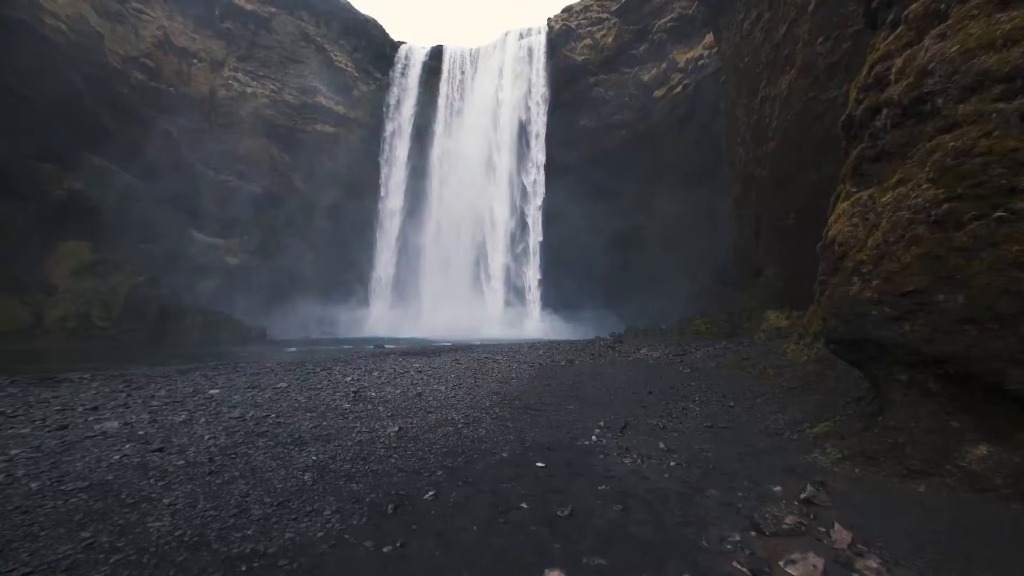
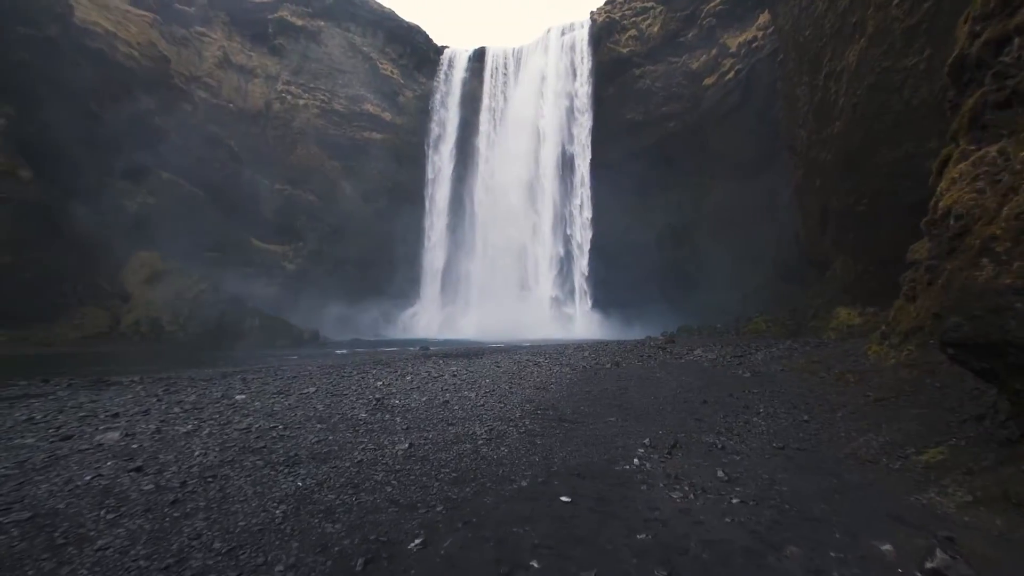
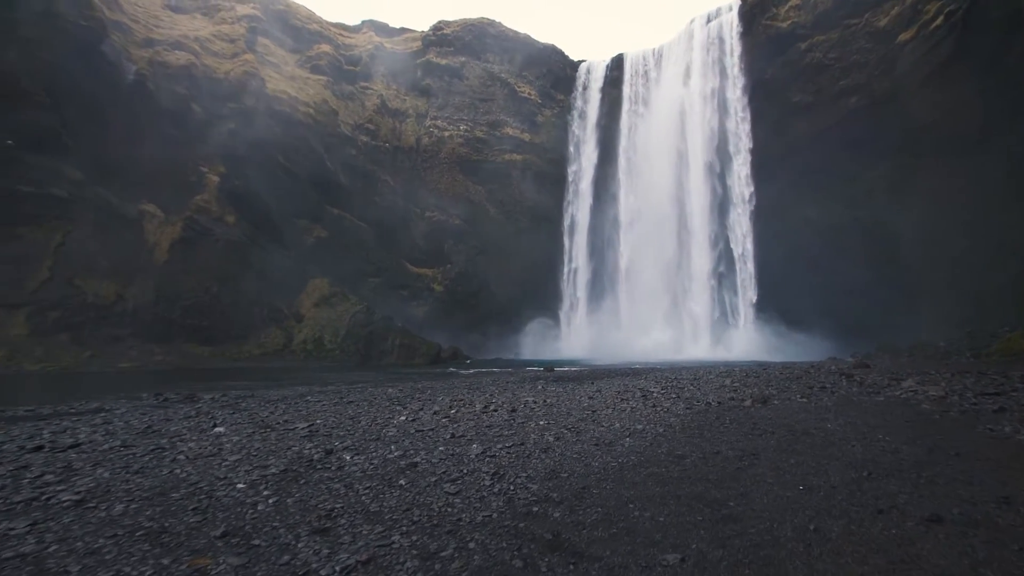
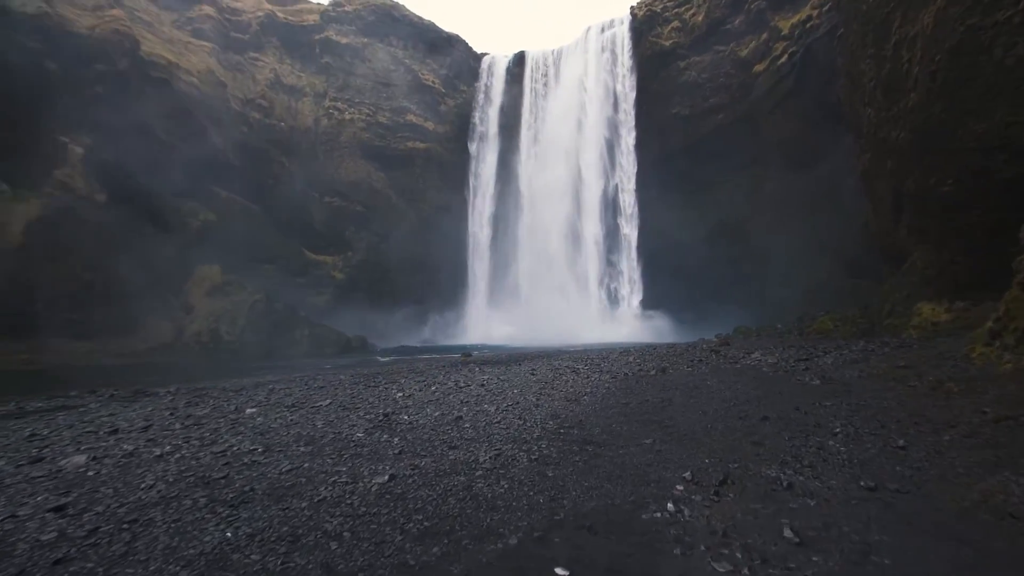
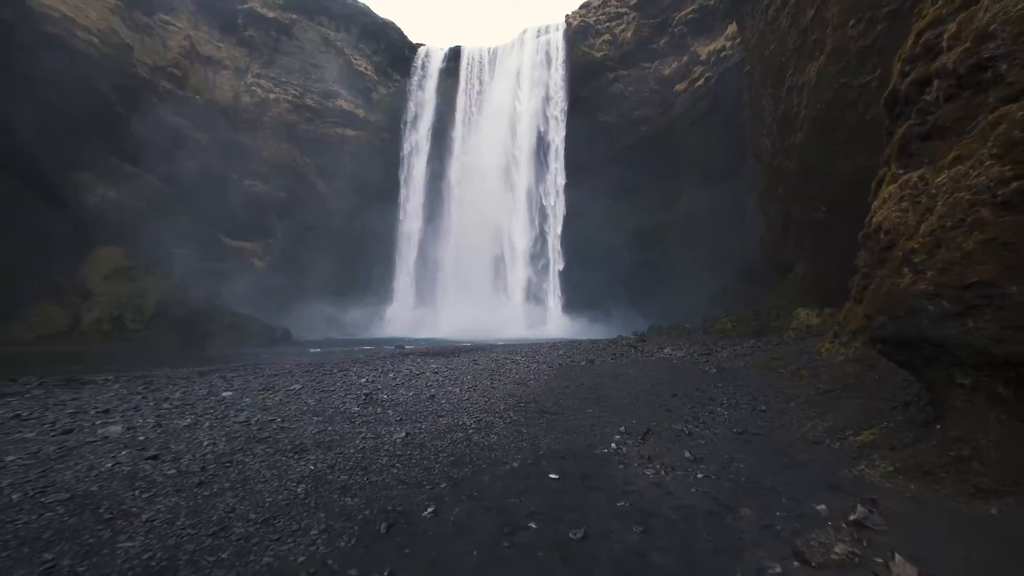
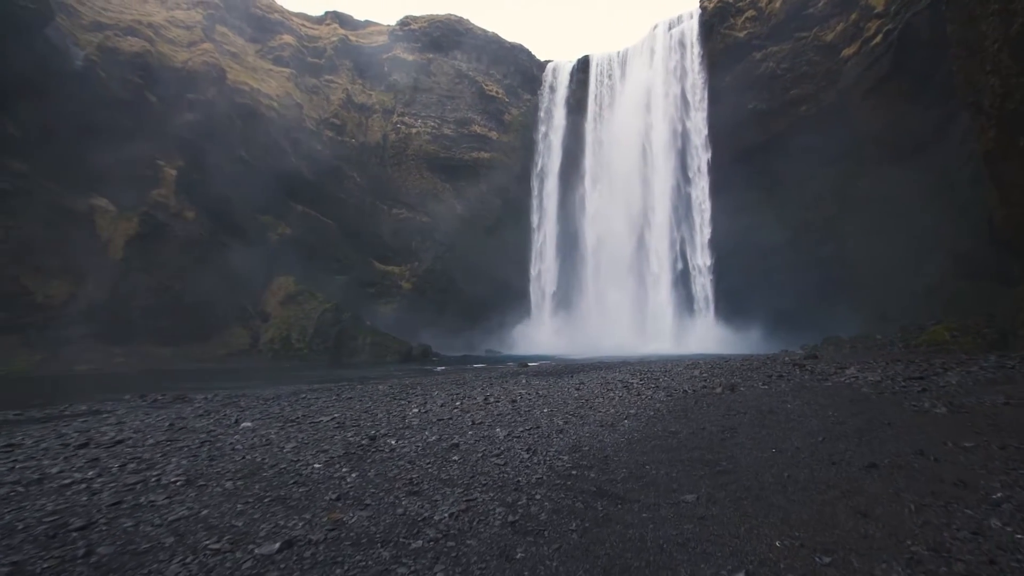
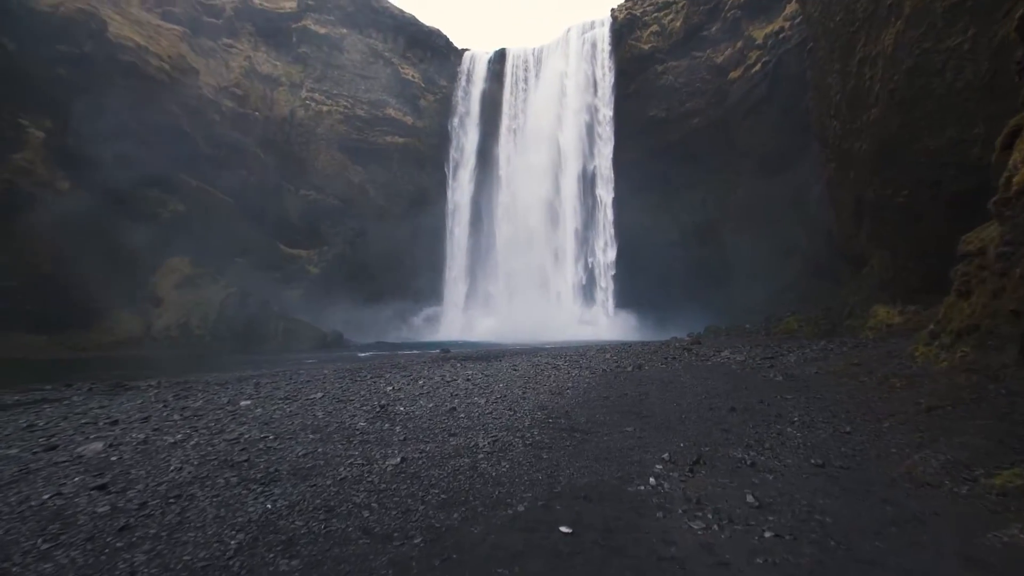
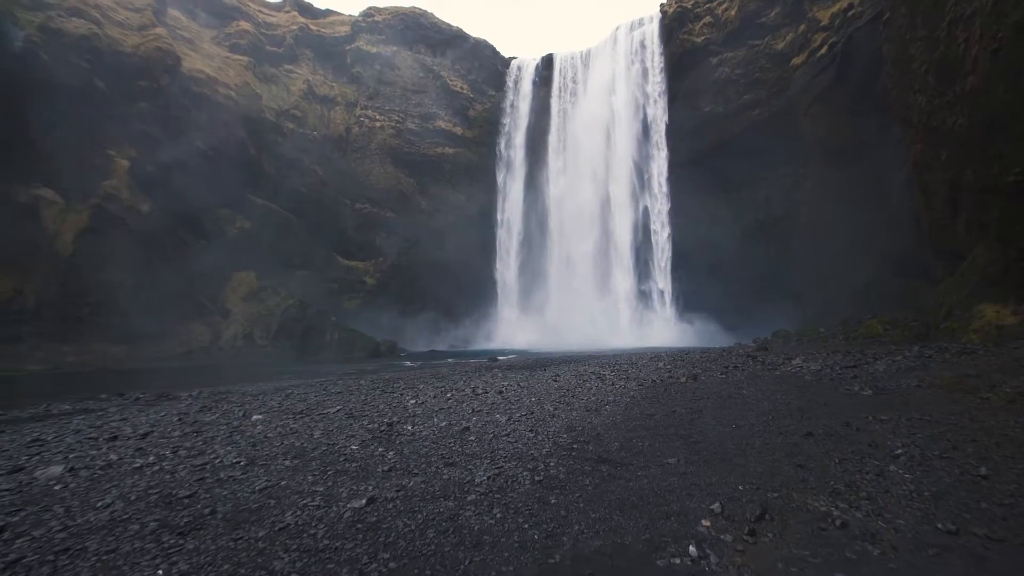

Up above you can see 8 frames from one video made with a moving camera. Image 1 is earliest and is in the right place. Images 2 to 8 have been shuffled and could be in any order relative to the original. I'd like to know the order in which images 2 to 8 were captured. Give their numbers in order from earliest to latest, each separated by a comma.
5, 2, 7, 4, 8, 6, 3
